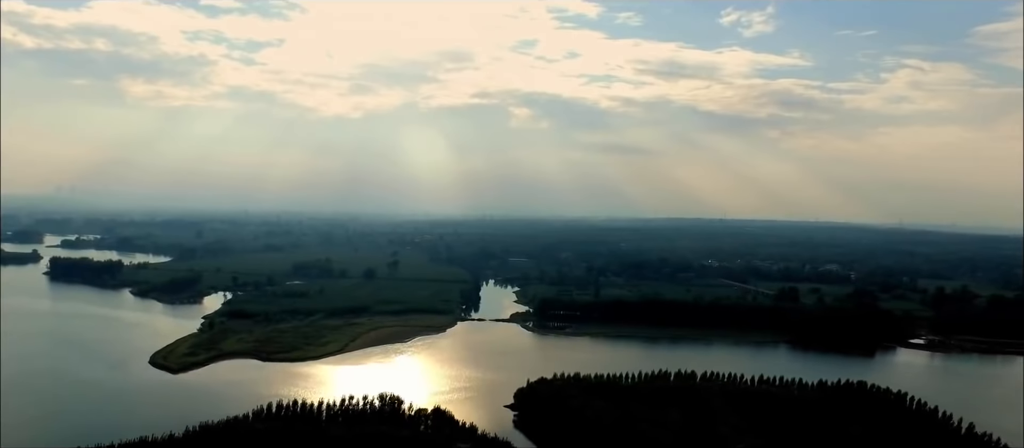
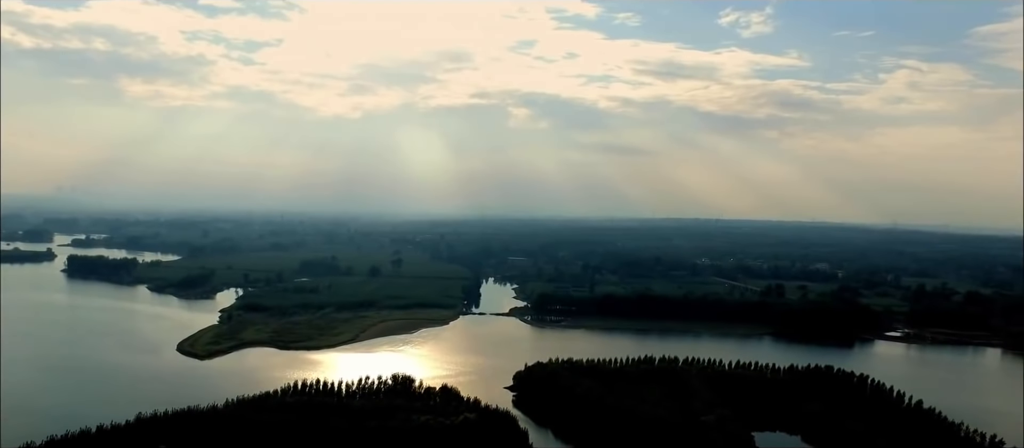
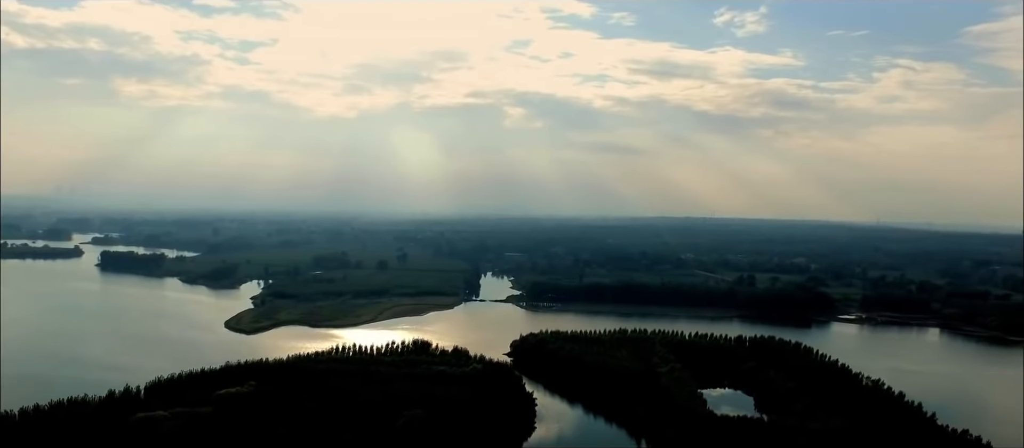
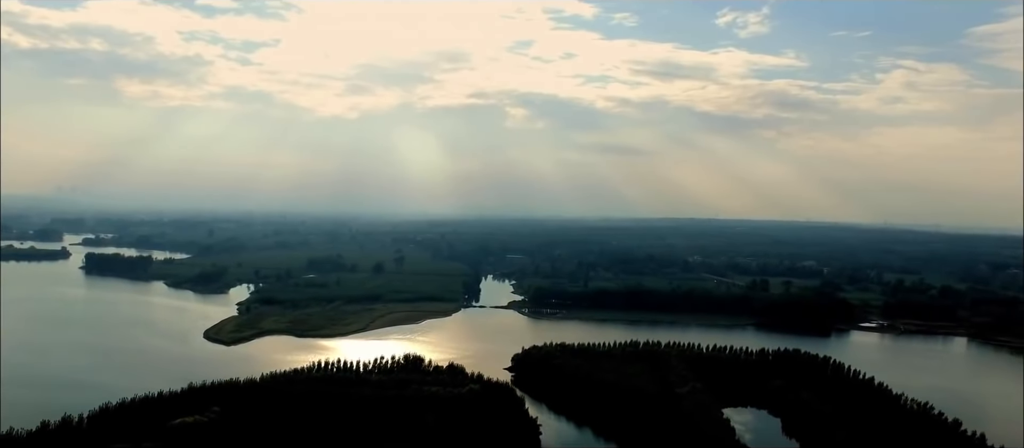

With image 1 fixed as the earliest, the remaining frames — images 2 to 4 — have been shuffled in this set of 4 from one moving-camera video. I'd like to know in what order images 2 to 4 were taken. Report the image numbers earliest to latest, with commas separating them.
2, 4, 3
